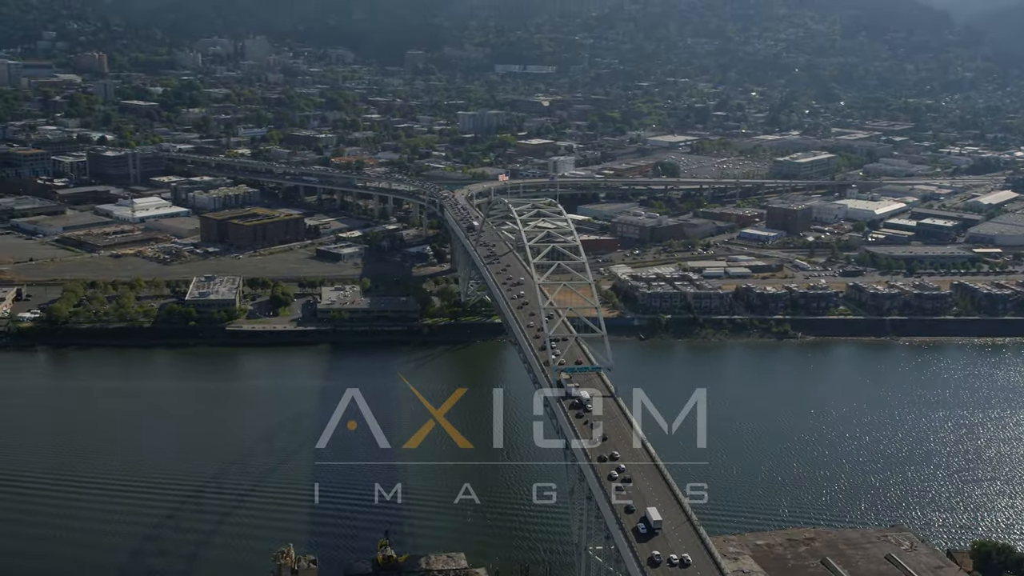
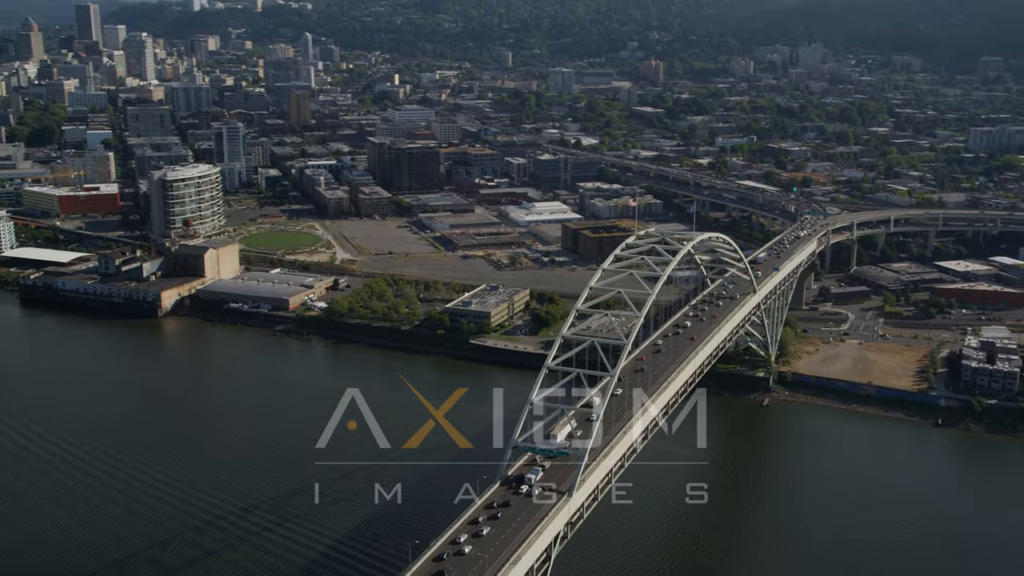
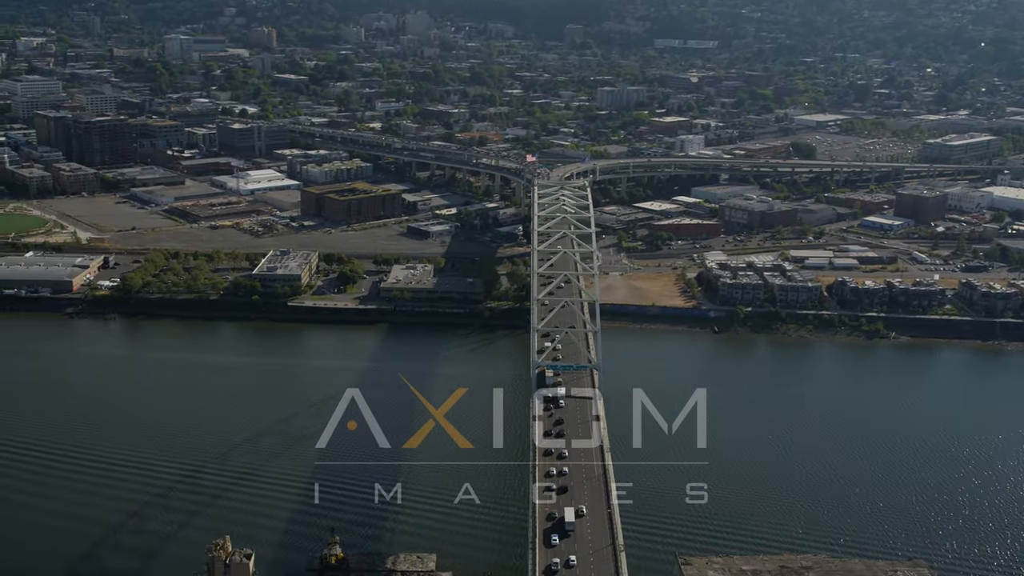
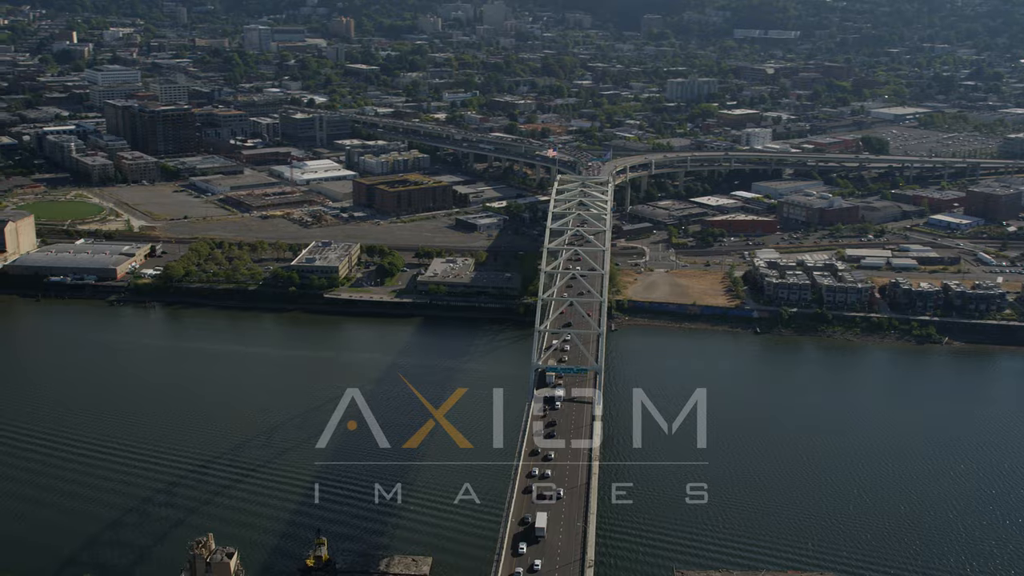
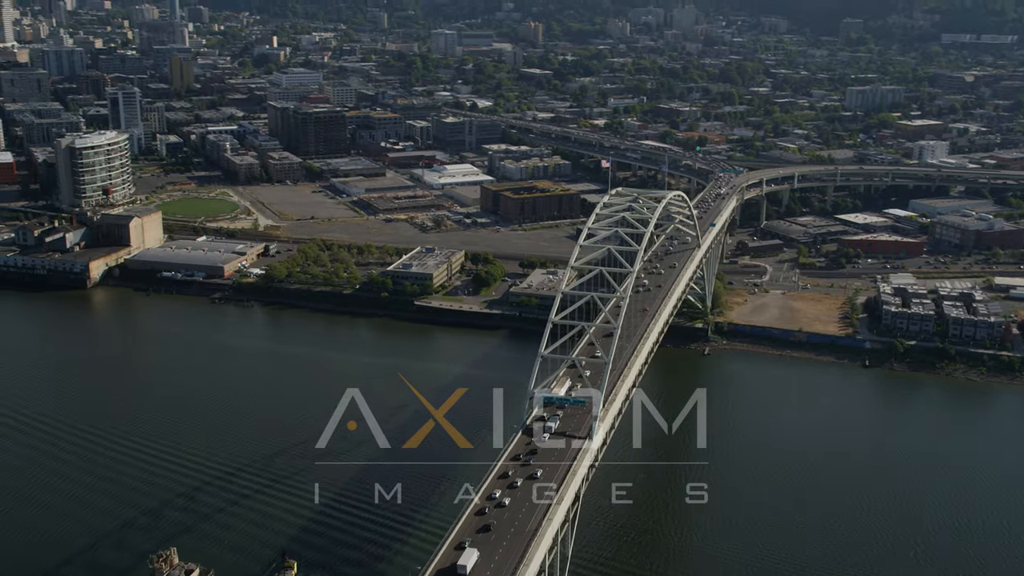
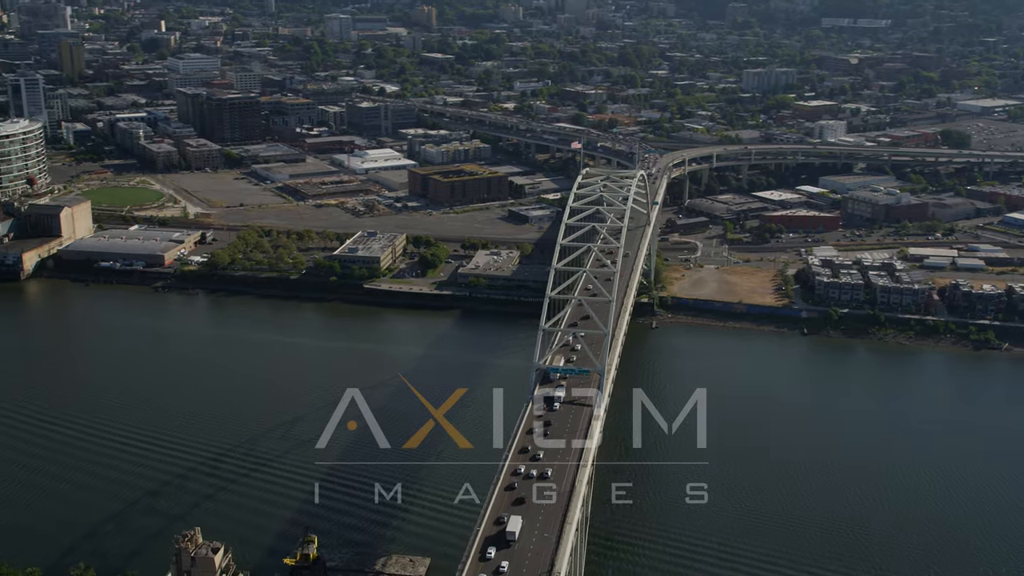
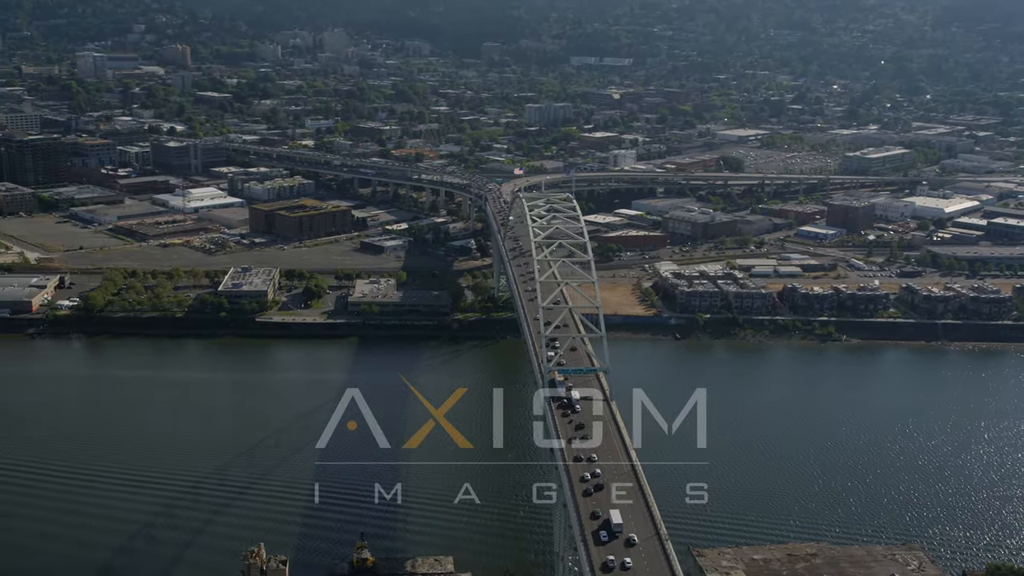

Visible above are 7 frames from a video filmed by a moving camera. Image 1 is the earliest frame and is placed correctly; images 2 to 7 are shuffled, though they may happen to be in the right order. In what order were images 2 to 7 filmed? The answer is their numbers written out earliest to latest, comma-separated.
7, 3, 4, 6, 5, 2
